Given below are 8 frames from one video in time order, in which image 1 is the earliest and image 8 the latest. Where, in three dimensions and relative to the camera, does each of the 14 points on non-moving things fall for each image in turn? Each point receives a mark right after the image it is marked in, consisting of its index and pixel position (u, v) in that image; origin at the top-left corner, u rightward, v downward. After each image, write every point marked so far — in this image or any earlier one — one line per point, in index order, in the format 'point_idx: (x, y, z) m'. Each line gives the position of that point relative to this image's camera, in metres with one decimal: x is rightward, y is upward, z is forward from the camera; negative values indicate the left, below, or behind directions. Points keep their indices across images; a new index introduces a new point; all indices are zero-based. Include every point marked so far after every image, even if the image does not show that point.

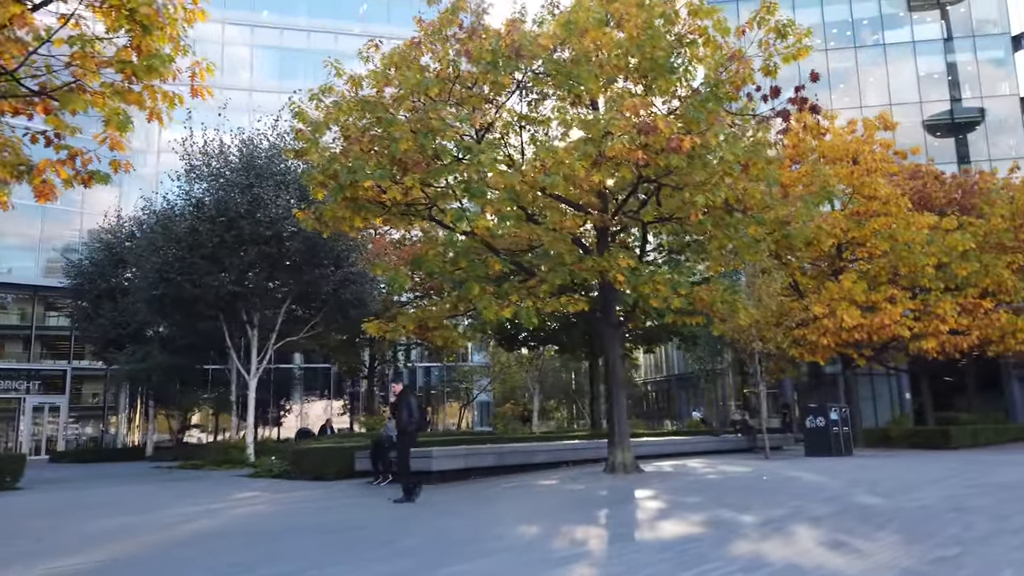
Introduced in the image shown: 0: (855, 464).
0: (+8.5, -4.3, +18.6) m
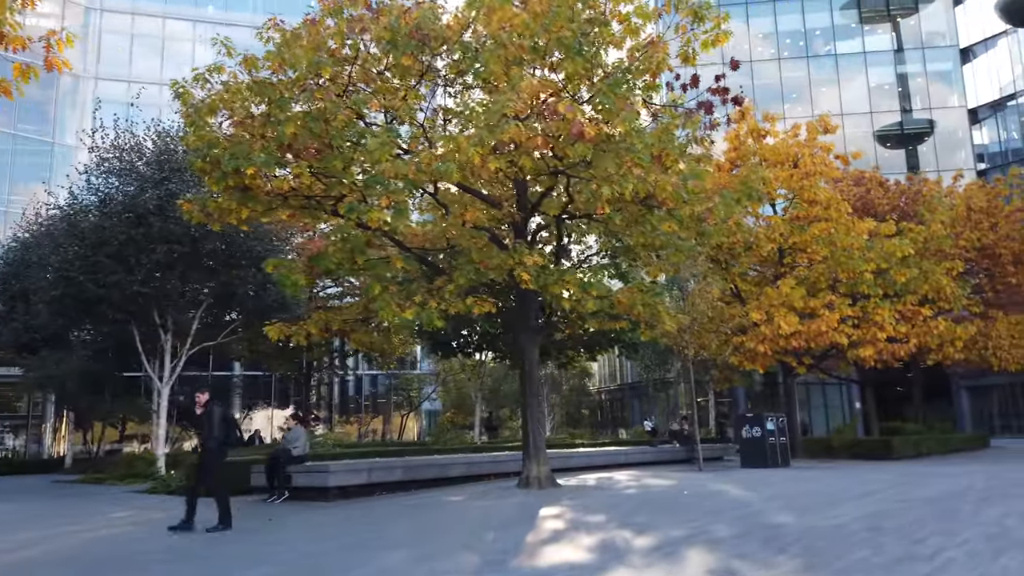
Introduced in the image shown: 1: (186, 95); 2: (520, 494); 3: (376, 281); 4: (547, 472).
0: (+6.6, -4.5, +17.9) m
1: (-5.6, +3.3, +12.9) m
2: (+0.1, -3.7, +13.6) m
3: (-2.3, +0.1, +12.7) m
4: (+0.7, -3.5, +14.2) m
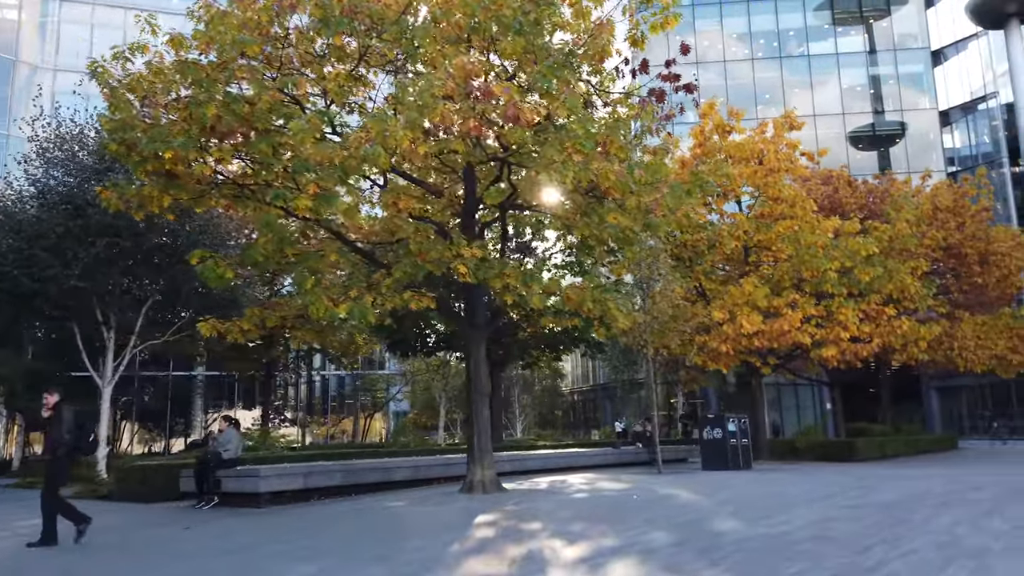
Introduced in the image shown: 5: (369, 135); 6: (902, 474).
0: (+5.5, -4.4, +17.4) m
1: (-6.6, +3.4, +12.1) m
2: (-0.9, -3.7, +12.9) m
3: (-3.3, +0.2, +12.0) m
4: (-0.4, -3.4, +13.6) m
5: (-2.1, +2.2, +10.9) m
6: (+8.8, -4.2, +17.1) m
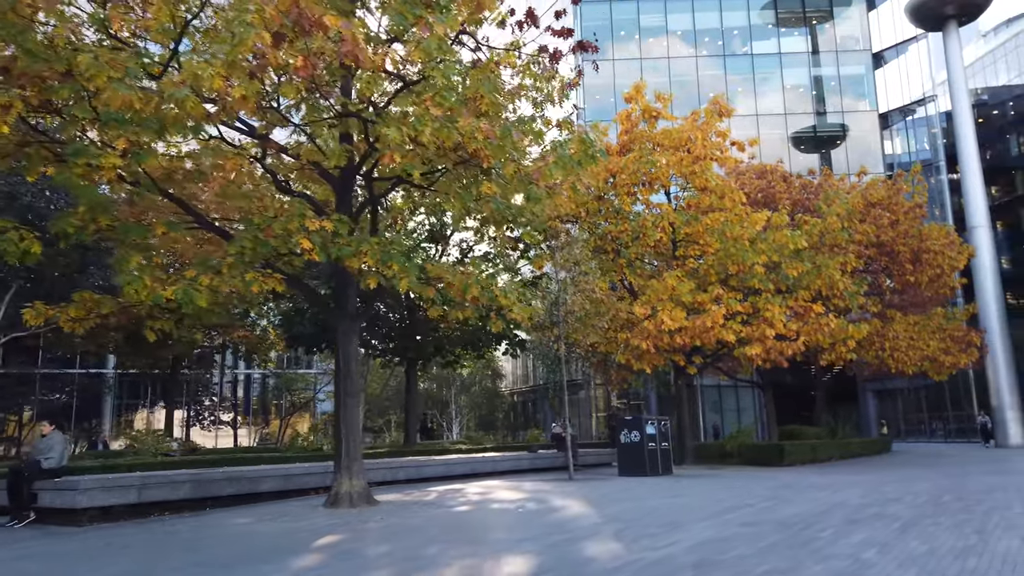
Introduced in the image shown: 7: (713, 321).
0: (+3.2, -4.2, +16.1) m
1: (-8.4, +3.8, +10.0) m
2: (-2.9, -3.4, +11.2) m
3: (-5.1, +0.5, +10.1) m
4: (-2.4, -3.1, +11.9) m
5: (-3.9, +2.5, +9.1) m
6: (+6.6, -4.1, +16.0) m
7: (+5.3, -0.9, +19.5) m
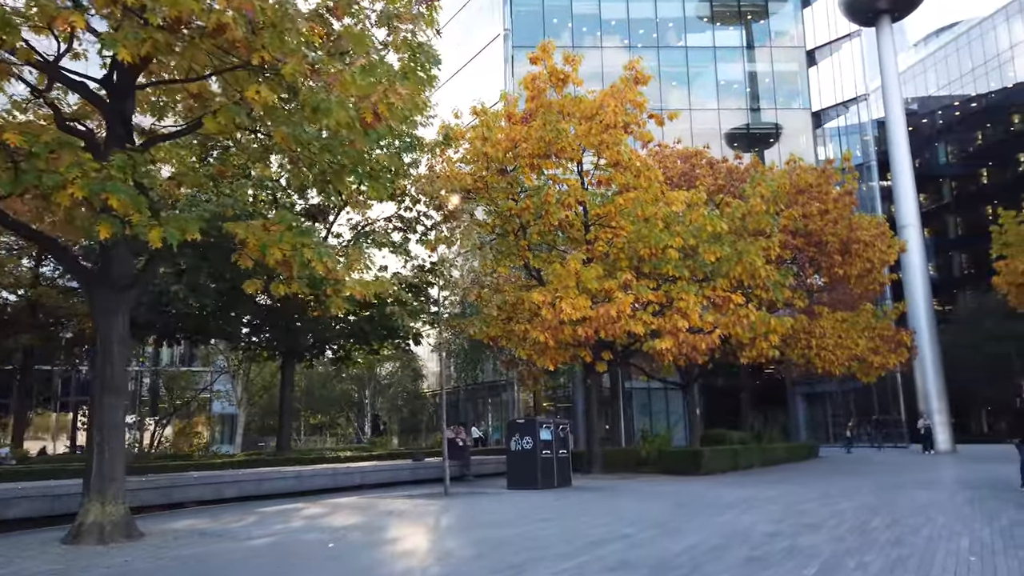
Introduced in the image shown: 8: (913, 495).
0: (+0.6, -3.8, +13.4) m
1: (-10.4, +4.4, +6.6) m
2: (-5.0, -2.9, +8.1) m
3: (-7.2, +1.1, +6.9) m
4: (-4.6, -2.7, +8.9) m
5: (-5.8, +3.0, +6.0) m
6: (+4.0, -3.8, +13.6) m
7: (+2.5, -0.5, +17.0) m
8: (+6.8, -3.6, +12.8) m
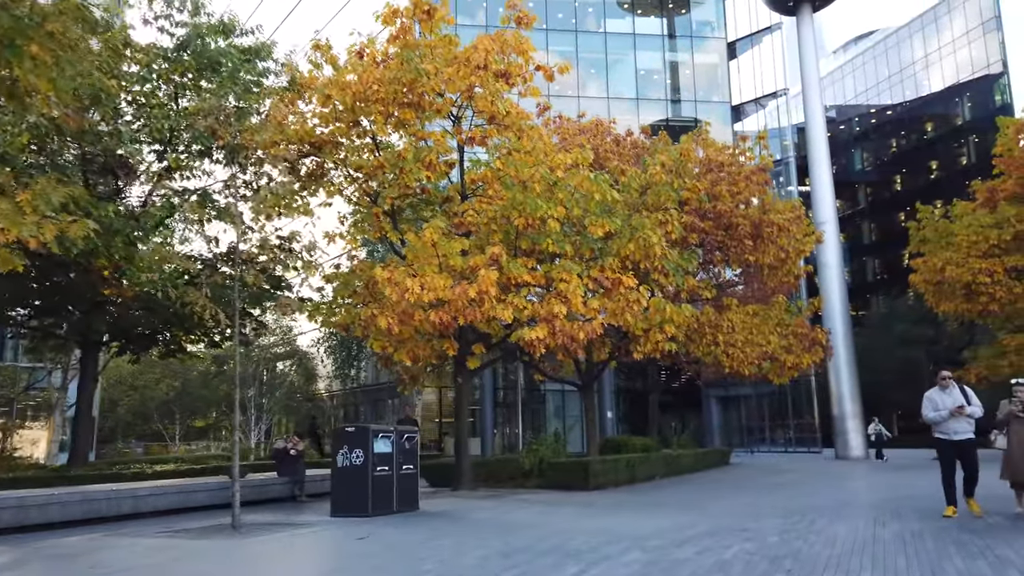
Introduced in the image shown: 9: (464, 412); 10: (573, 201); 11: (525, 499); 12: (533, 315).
0: (-2.1, -3.4, +10.0) m
1: (-12.2, +5.1, +2.2) m
2: (-7.2, -2.3, +4.2) m
3: (-9.1, +1.7, +2.8) m
4: (-6.8, -2.1, +5.0) m
5: (-7.6, +3.6, +2.0) m
6: (+1.3, -3.3, +10.5) m
7: (-0.5, -0.1, +13.8) m
8: (+4.2, -3.2, +10.0) m
9: (-1.1, -2.9, +17.5) m
10: (+1.2, +1.8, +15.2) m
11: (+0.3, -4.3, +15.3) m
12: (+0.4, -0.5, +14.4) m
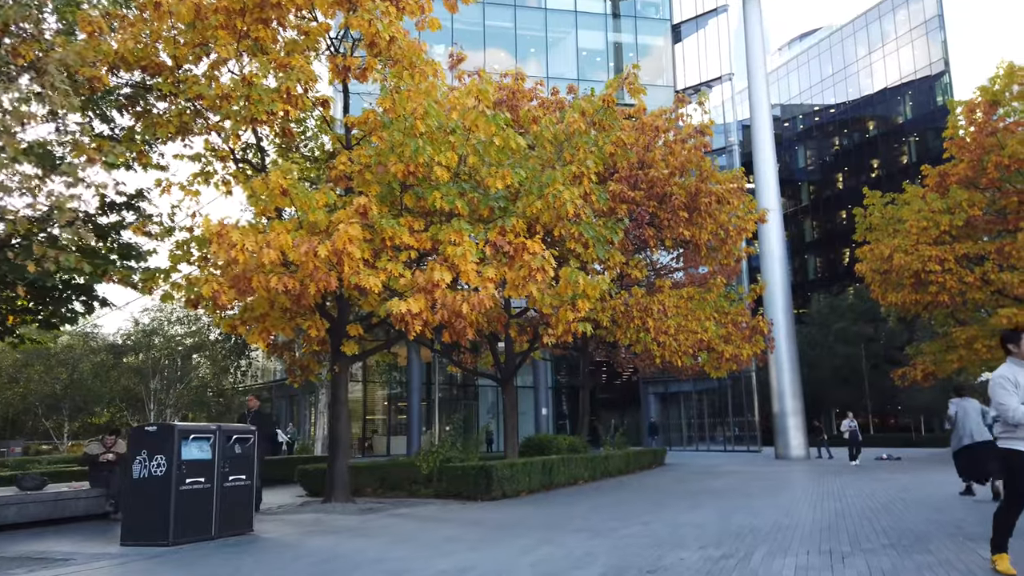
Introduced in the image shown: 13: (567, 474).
0: (-3.7, -2.8, +6.9) m
1: (-13.2, +5.8, -1.6) m
2: (-8.5, -1.7, +0.8) m
3: (-10.2, +2.4, -0.7) m
4: (-8.1, -1.4, +1.6) m
5: (-8.7, +4.3, -1.4) m
6: (-0.4, -2.8, +7.6) m
7: (-2.4, +0.5, +10.8) m
8: (+2.5, -2.7, +7.3) m
9: (-3.3, -2.3, +14.4) m
10: (-0.7, +2.3, +12.4) m
11: (-1.7, -3.8, +12.4) m
12: (-1.5, +0.1, +11.4) m
13: (+1.4, -4.7, +18.7) m
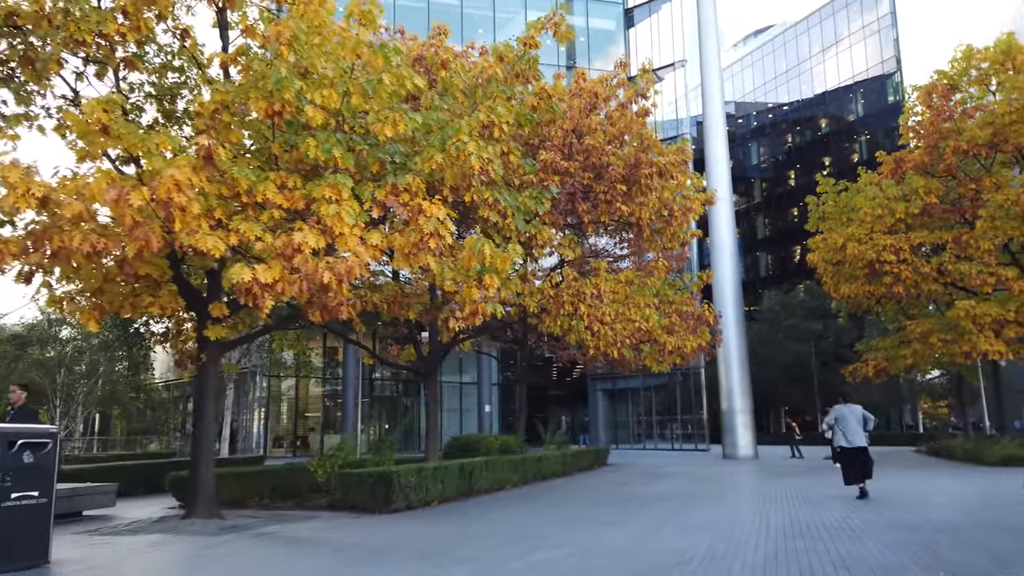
0: (-4.9, -2.4, +4.6) m
1: (-13.8, +6.2, -4.5) m
2: (-9.3, -1.2, -1.8) m
3: (-10.9, +2.8, -3.5) m
4: (-9.0, -1.0, -1.0) m
5: (-9.3, +4.7, -4.1) m
6: (-1.7, -2.4, +5.5) m
7: (-3.7, +0.9, +8.5) m
8: (+1.3, -2.3, +5.3) m
9: (-4.9, -1.8, +12.1) m
10: (-2.1, +2.7, +10.2) m
11: (-3.2, -3.4, +10.1) m
12: (-2.9, +0.5, +9.2) m
13: (-0.5, -4.3, +16.6) m
